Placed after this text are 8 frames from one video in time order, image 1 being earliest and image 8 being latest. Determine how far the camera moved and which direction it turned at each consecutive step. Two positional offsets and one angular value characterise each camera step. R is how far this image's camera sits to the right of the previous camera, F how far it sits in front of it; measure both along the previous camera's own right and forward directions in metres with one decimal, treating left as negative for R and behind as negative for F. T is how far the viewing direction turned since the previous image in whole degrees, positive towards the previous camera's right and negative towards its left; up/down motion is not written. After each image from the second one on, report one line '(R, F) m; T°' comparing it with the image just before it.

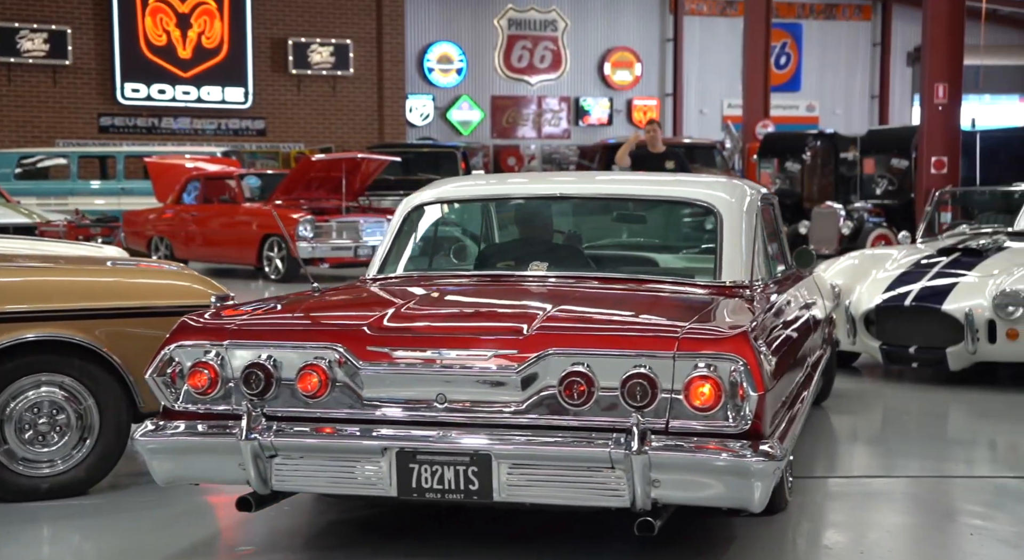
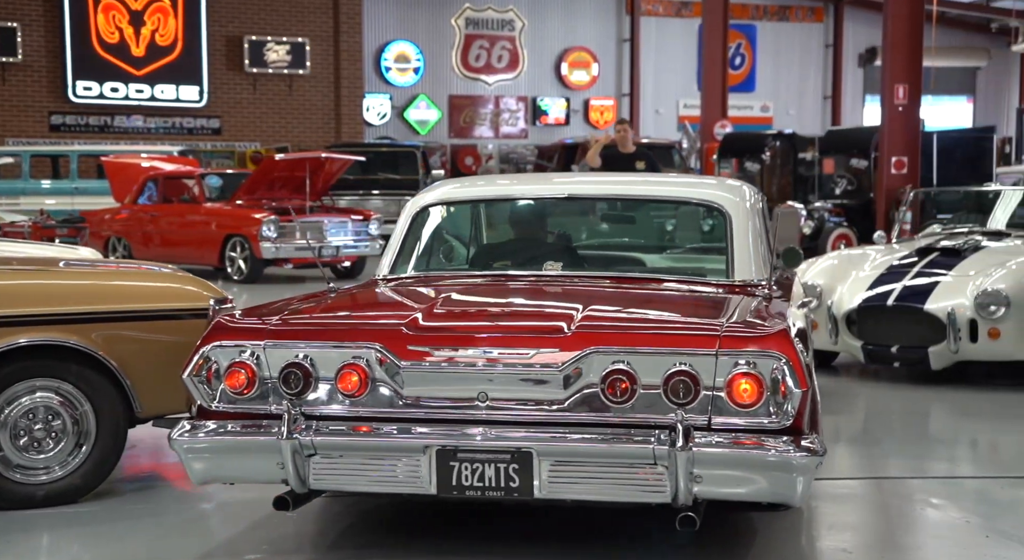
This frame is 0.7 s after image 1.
(-0.2, 0.0) m; +3°
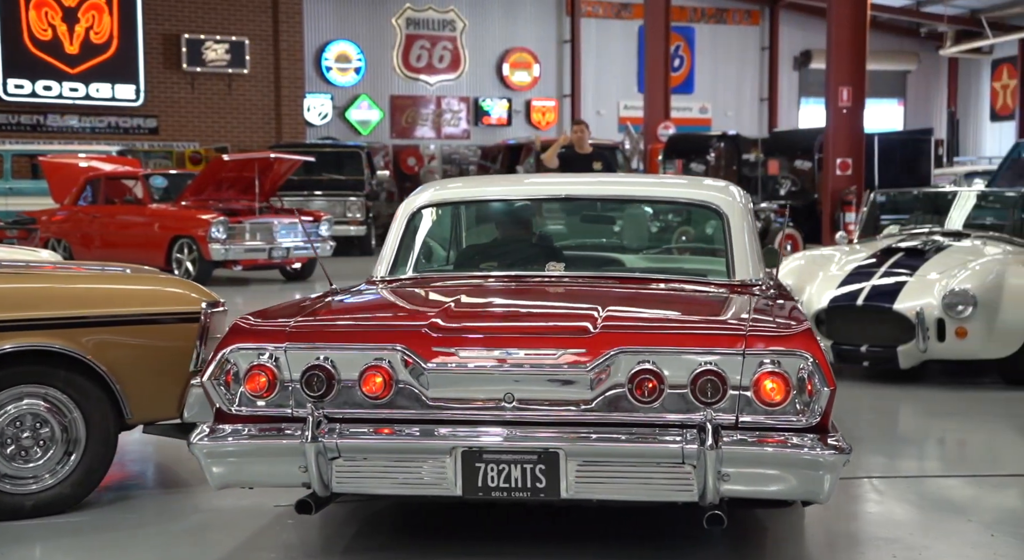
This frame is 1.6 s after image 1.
(-0.2, 0.0) m; +3°
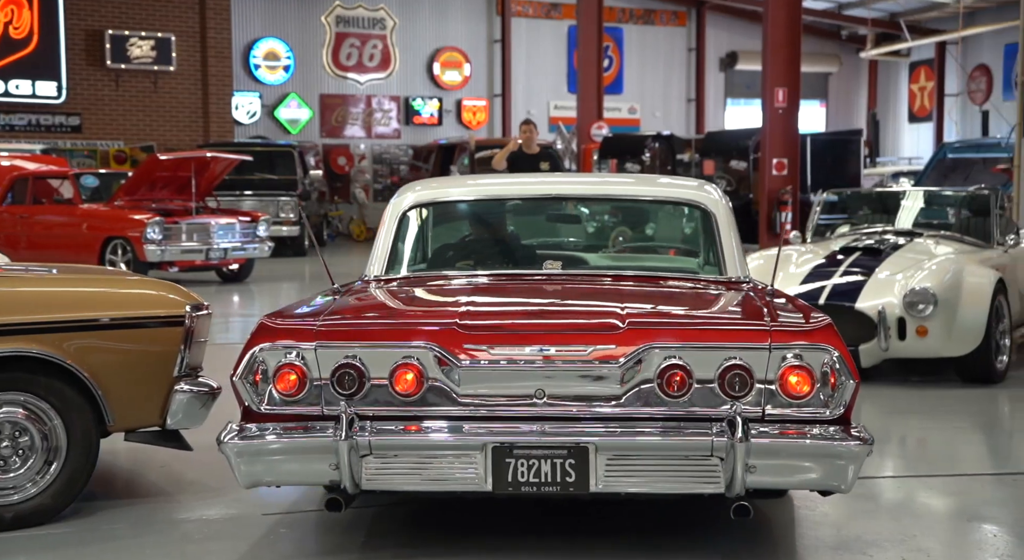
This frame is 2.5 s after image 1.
(-0.3, 0.0) m; +4°
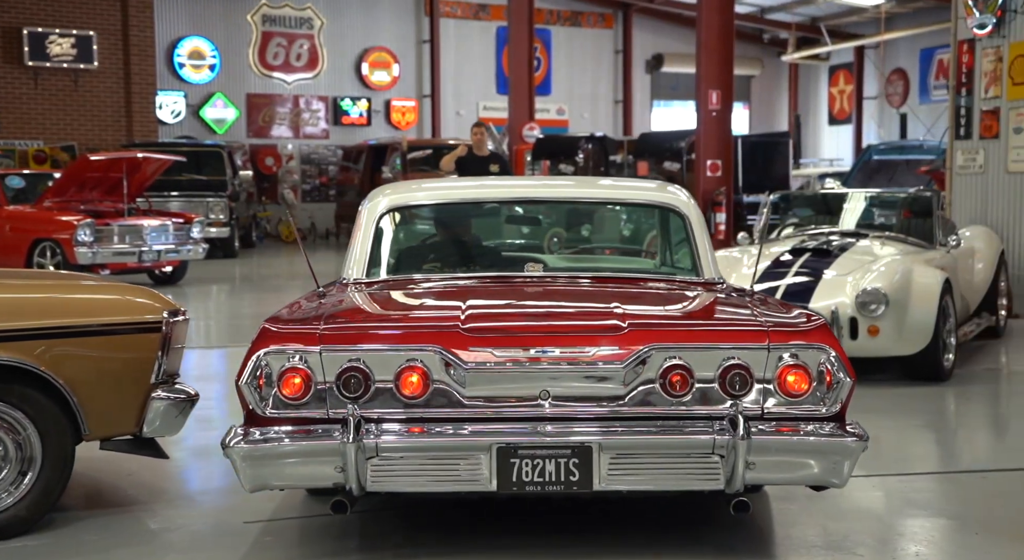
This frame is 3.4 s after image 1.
(-0.2, 0.0) m; +4°
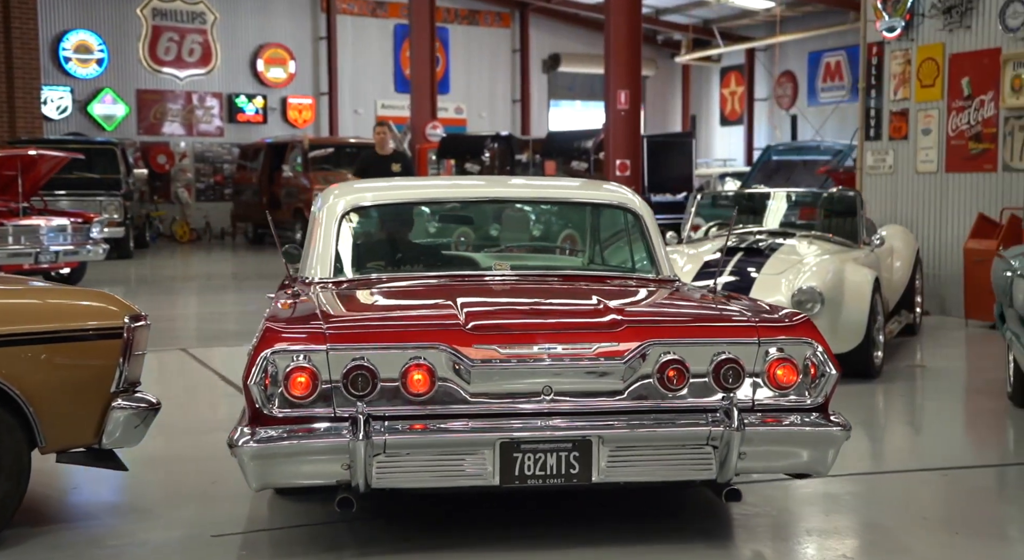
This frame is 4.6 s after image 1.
(-0.3, +0.1) m; +6°
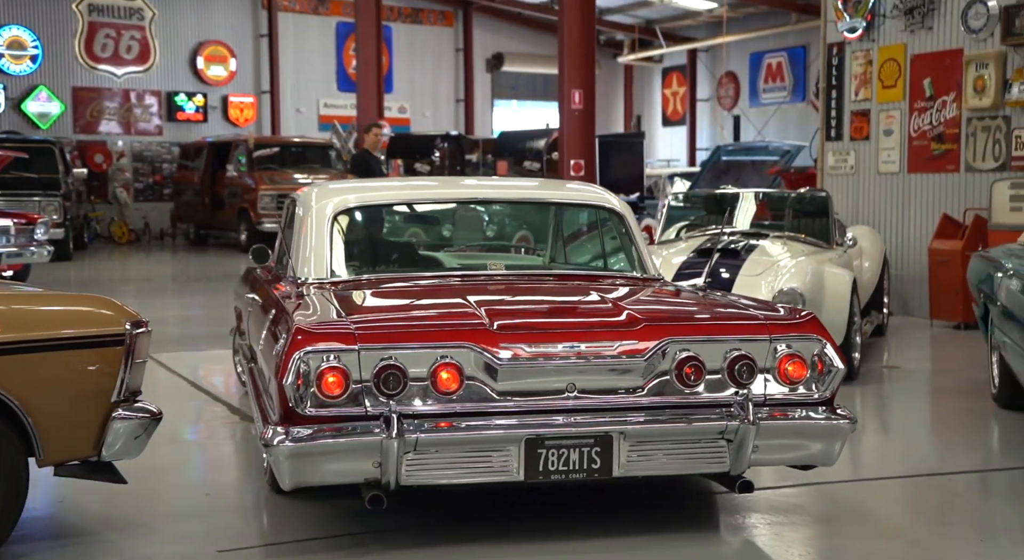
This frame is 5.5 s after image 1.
(-0.3, +0.1) m; +3°
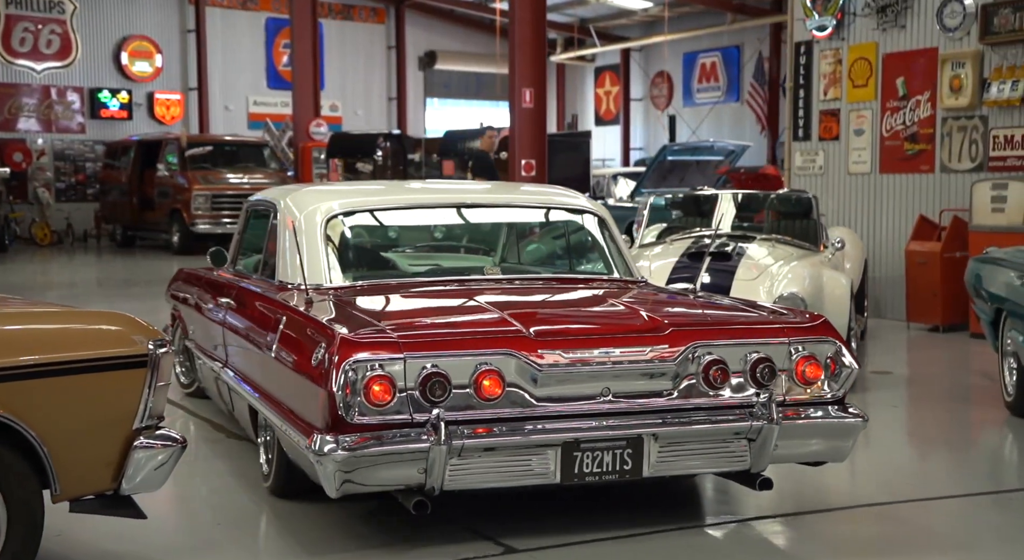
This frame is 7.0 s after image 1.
(-0.4, +0.3) m; +4°
